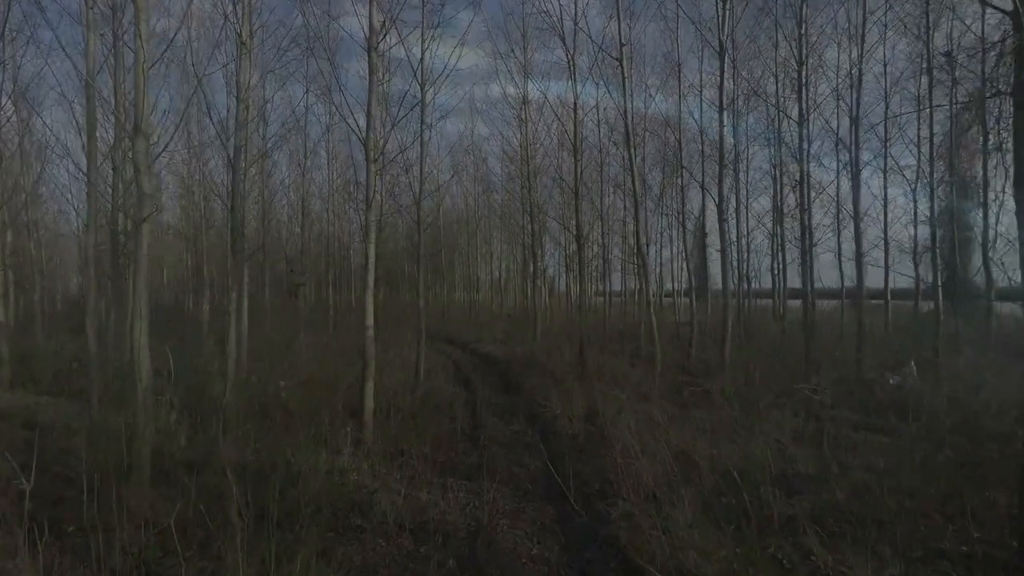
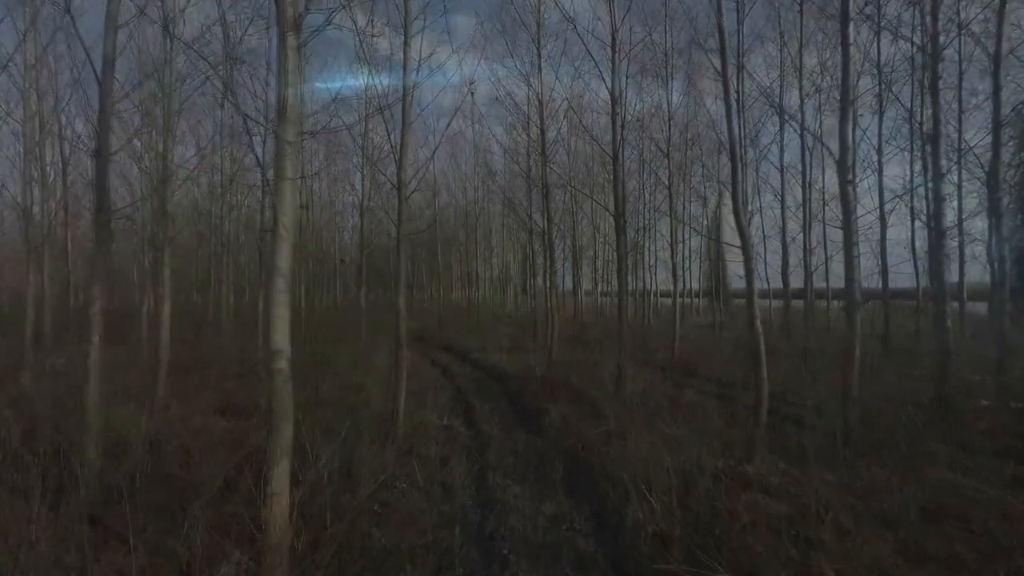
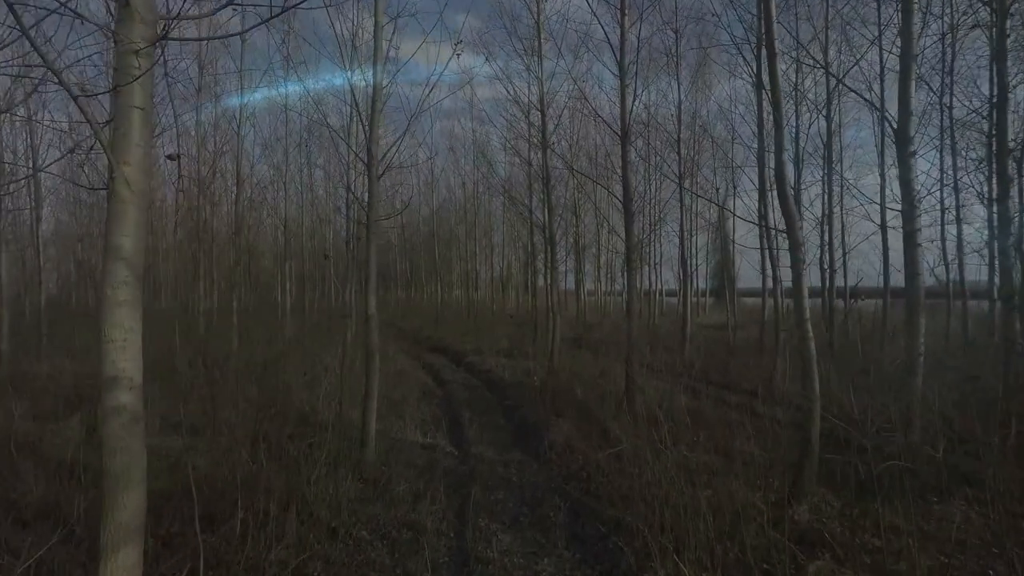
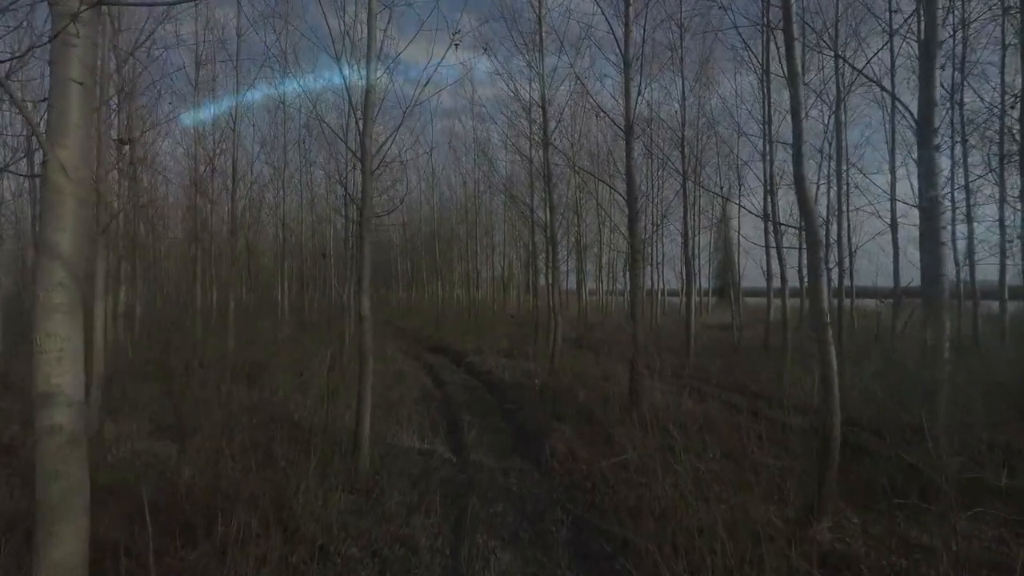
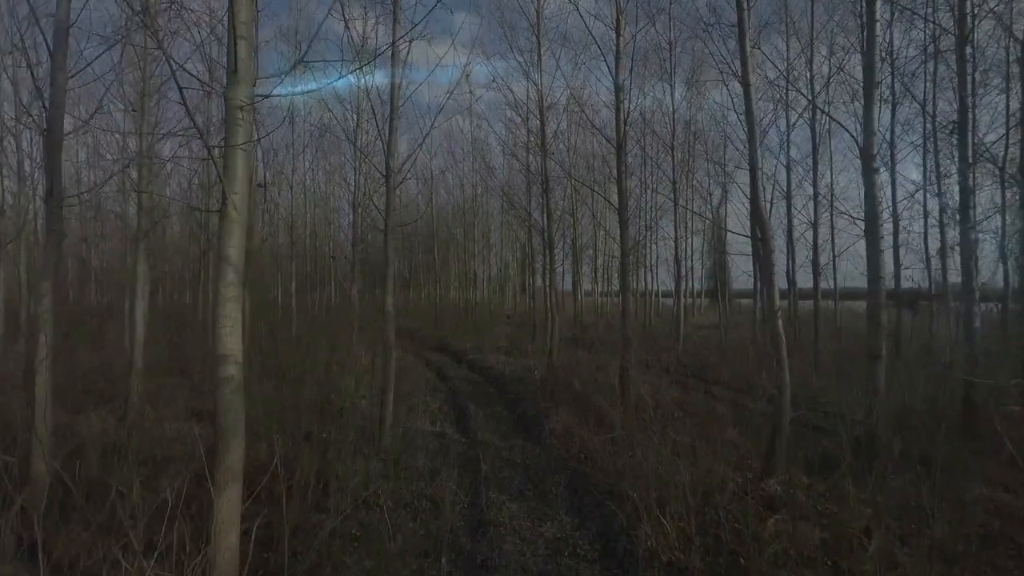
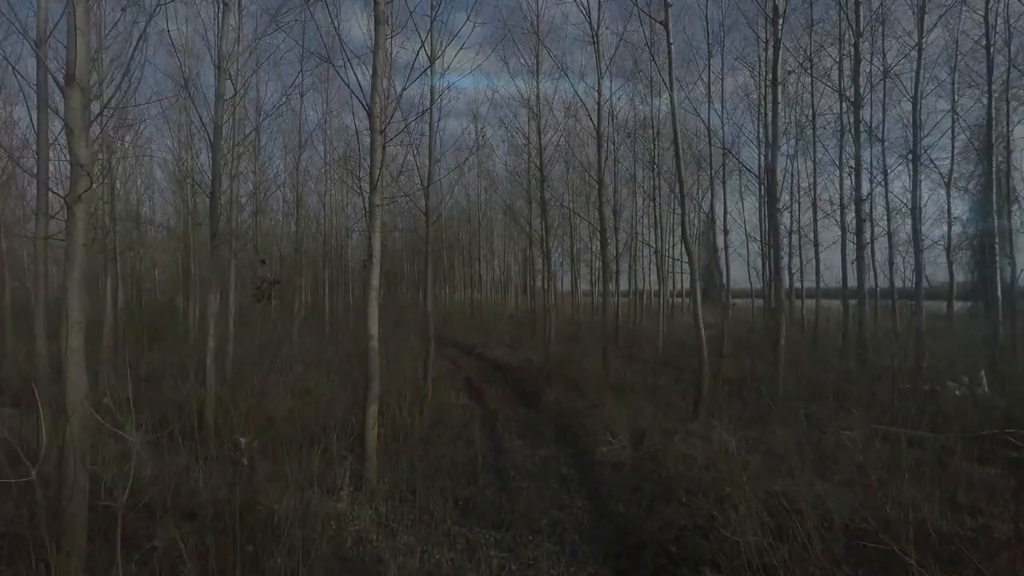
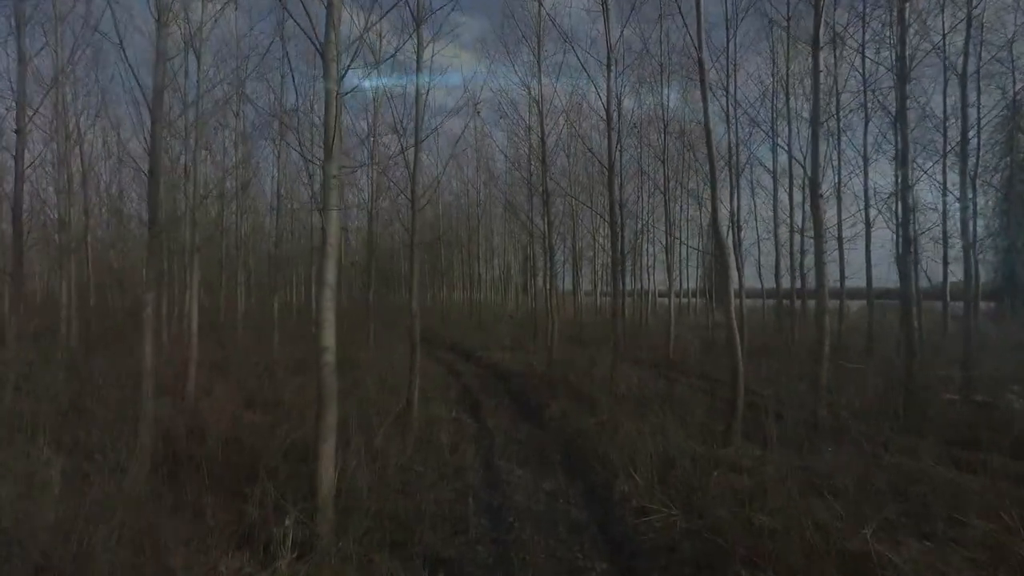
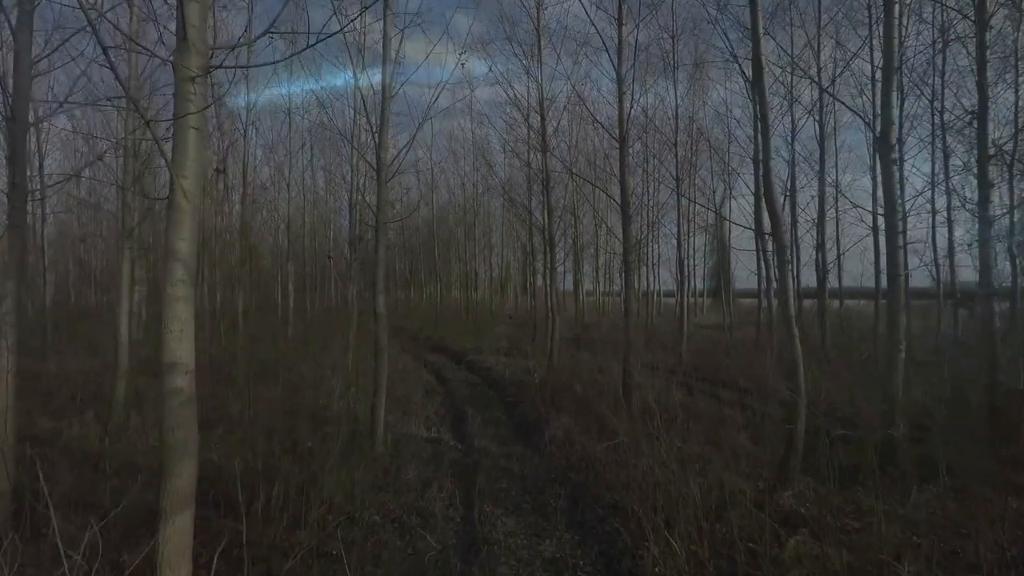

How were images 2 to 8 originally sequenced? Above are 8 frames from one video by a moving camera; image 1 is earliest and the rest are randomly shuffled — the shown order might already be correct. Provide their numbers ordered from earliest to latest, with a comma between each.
6, 7, 2, 5, 8, 3, 4
